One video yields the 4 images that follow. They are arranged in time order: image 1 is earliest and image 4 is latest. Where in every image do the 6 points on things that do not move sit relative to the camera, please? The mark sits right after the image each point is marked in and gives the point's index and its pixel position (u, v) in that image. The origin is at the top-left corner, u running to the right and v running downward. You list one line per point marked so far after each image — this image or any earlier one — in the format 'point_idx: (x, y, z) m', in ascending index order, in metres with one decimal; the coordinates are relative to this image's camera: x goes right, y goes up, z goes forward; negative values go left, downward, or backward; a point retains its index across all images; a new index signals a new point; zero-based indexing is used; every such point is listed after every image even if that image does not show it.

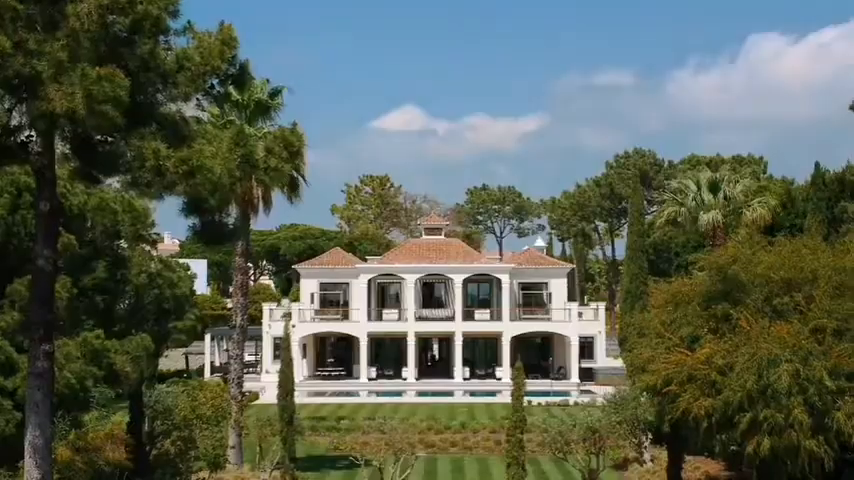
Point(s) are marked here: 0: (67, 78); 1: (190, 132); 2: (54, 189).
0: (-4.8, +2.1, +17.4) m
1: (-3.6, +1.6, +19.8) m
2: (-5.5, +0.7, +19.4) m
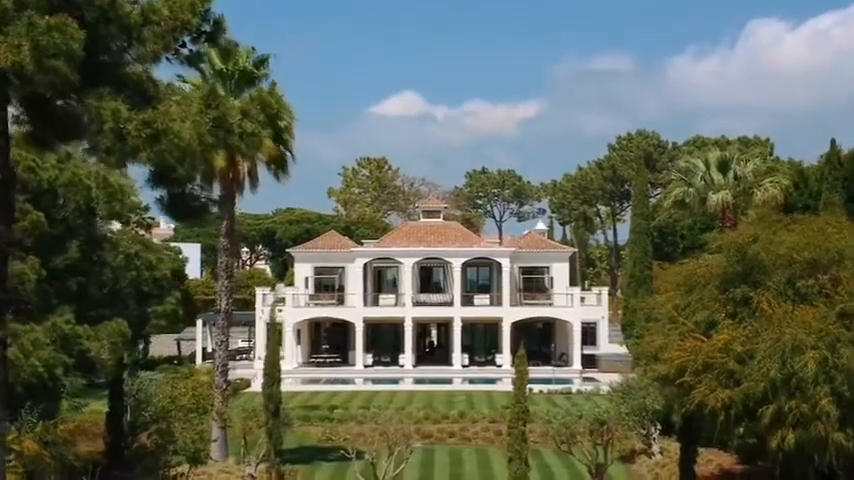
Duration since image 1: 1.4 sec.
0: (-4.9, +2.5, +15.4) m
1: (-3.6, +2.0, +17.7) m
2: (-5.6, +1.1, +17.4) m
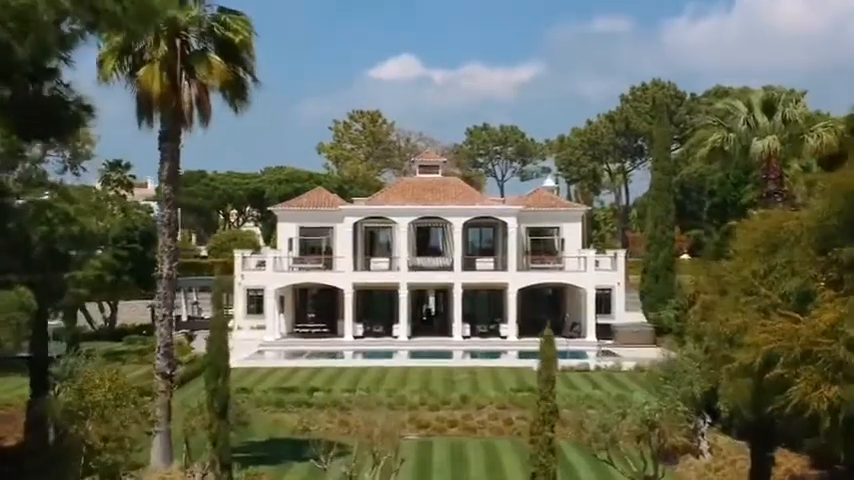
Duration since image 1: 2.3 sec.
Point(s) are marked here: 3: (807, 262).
0: (-4.9, +3.0, +8.6) m
1: (-3.7, +2.6, +11.0) m
2: (-5.6, +1.7, +10.7) m
3: (+5.7, -0.4, +19.6) m
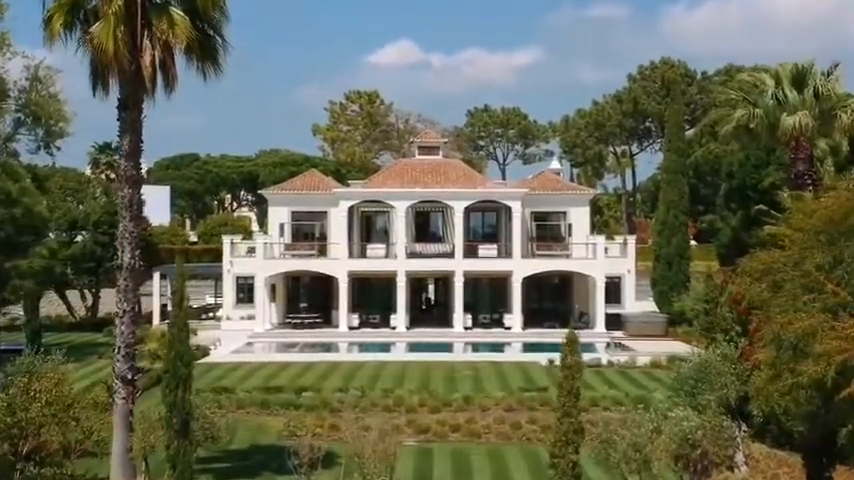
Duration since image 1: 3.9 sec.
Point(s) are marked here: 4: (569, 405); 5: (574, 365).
0: (-4.9, +3.1, +5.3) m
1: (-3.7, +2.7, +7.6) m
2: (-5.6, +1.8, +7.4) m
3: (+5.7, -0.2, +16.3) m
4: (+1.9, -2.1, +17.1) m
5: (+1.9, -1.6, +17.4) m
